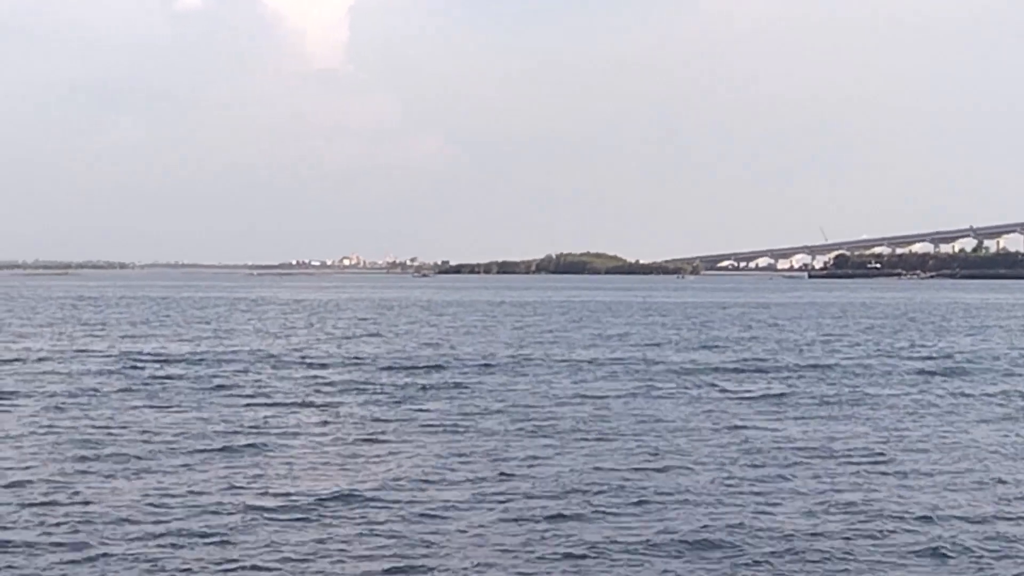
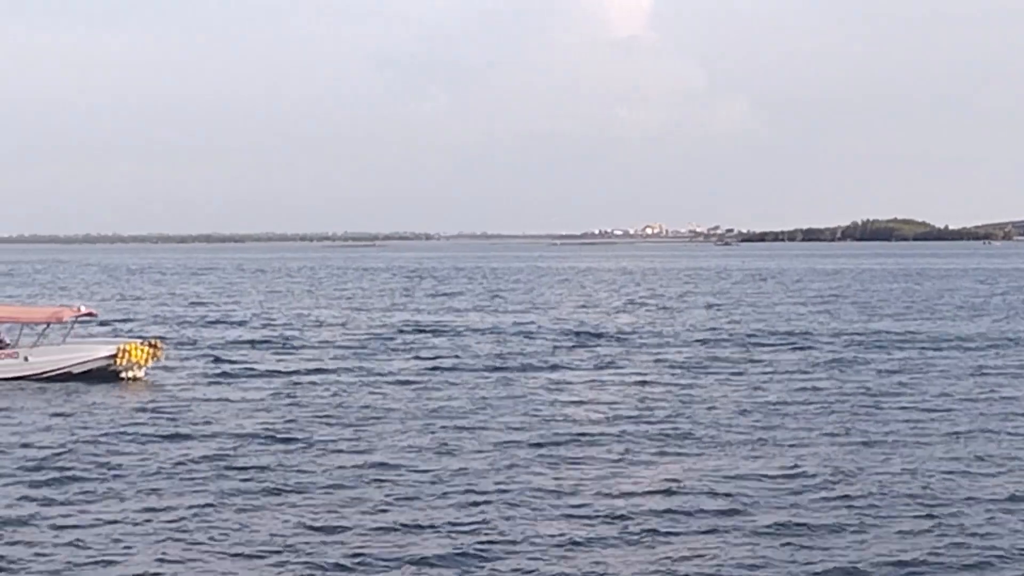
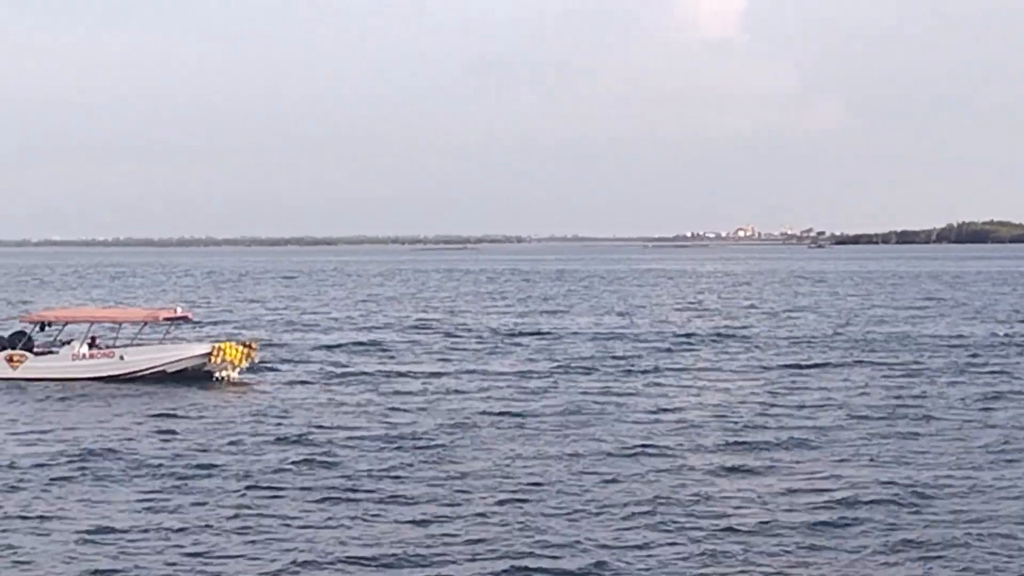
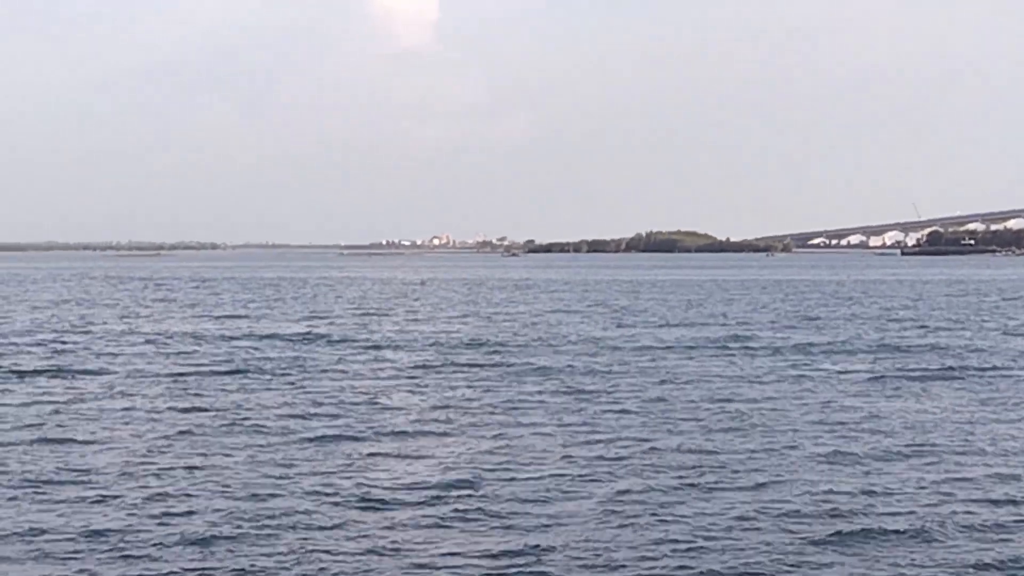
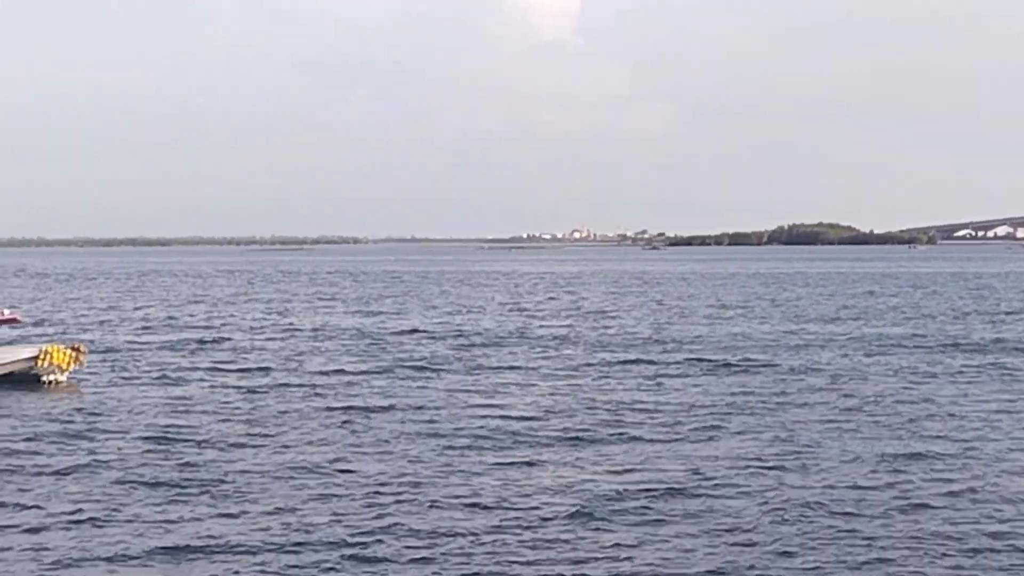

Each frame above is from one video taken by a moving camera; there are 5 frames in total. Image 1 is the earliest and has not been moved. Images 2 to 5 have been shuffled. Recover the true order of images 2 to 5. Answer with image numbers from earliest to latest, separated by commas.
4, 5, 2, 3
